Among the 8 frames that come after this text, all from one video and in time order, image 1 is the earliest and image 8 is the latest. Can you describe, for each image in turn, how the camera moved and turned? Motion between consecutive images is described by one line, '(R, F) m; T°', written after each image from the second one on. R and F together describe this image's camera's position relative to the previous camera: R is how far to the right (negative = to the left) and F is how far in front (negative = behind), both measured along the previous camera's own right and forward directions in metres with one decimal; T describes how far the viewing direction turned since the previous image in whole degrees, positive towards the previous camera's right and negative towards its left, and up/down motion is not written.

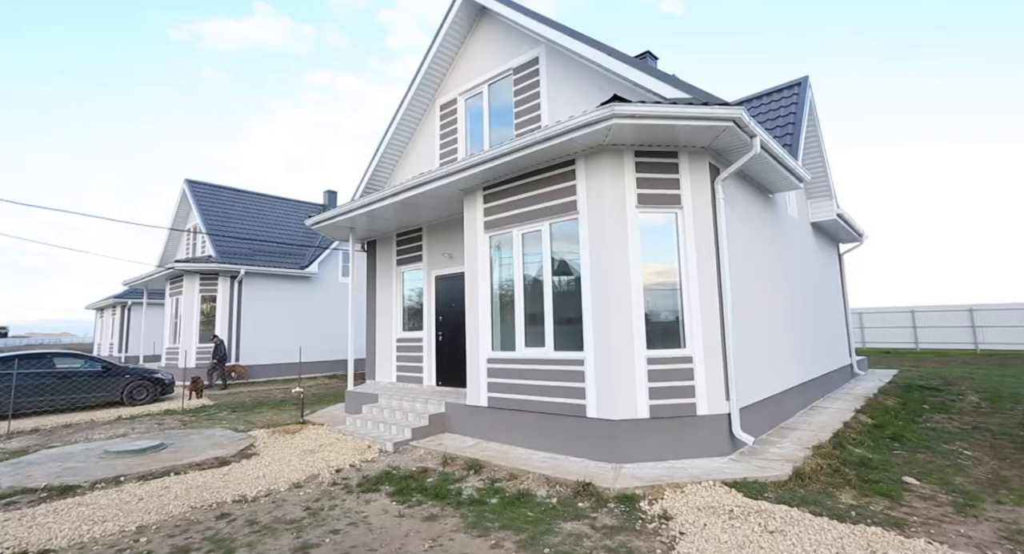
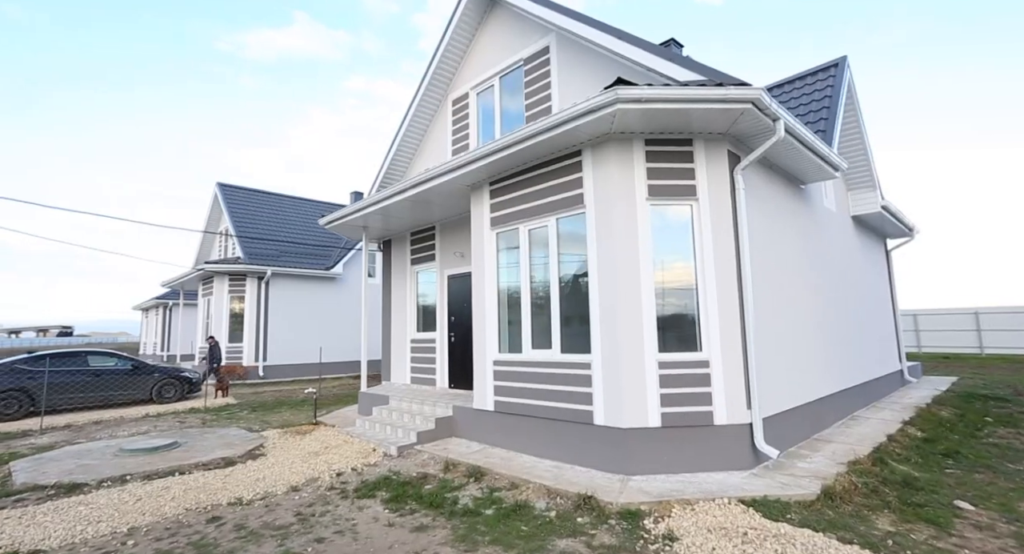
(+0.3, +0.3) m; -4°
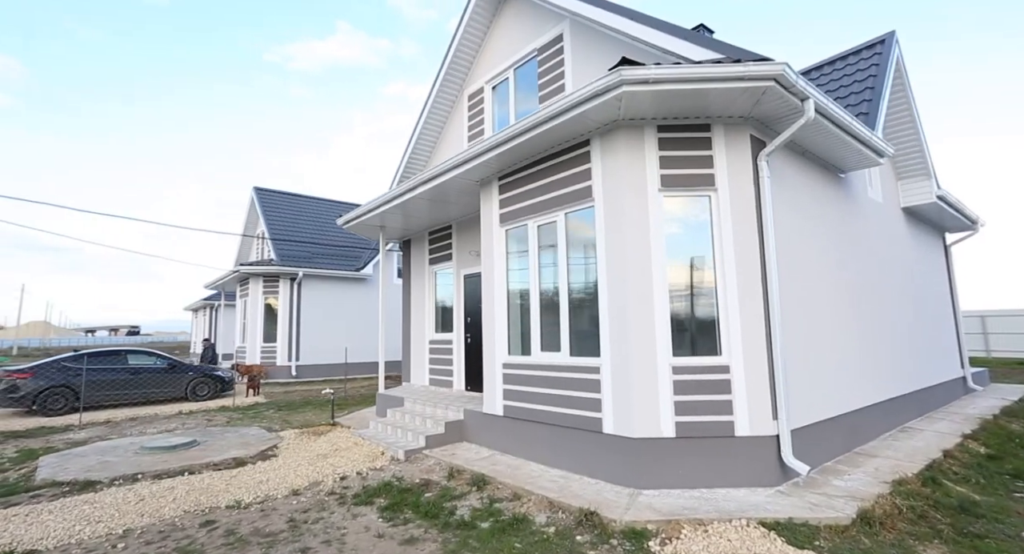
(+0.3, +0.3) m; -5°
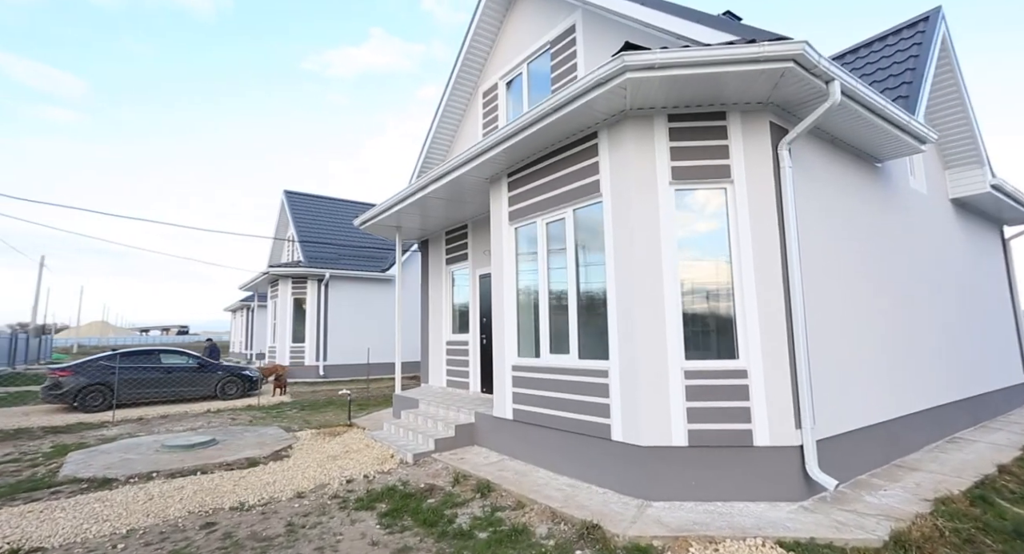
(+0.3, +0.2) m; -4°
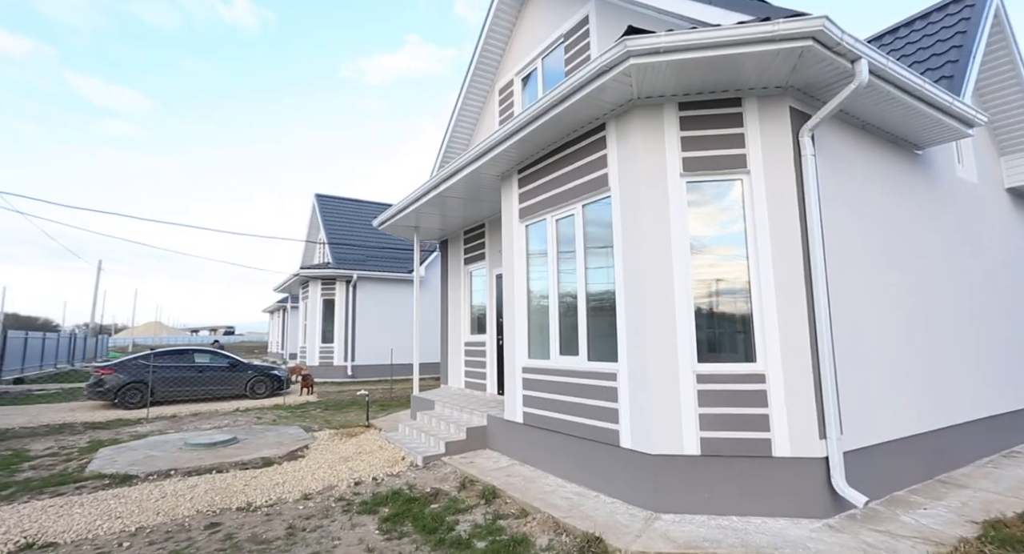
(+0.3, +0.2) m; -4°
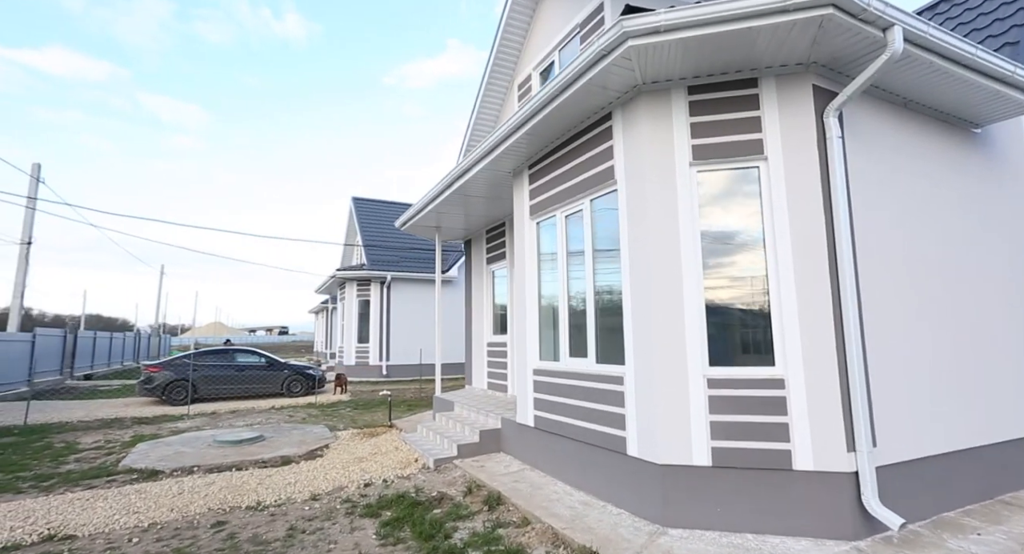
(+0.4, +0.2) m; -5°
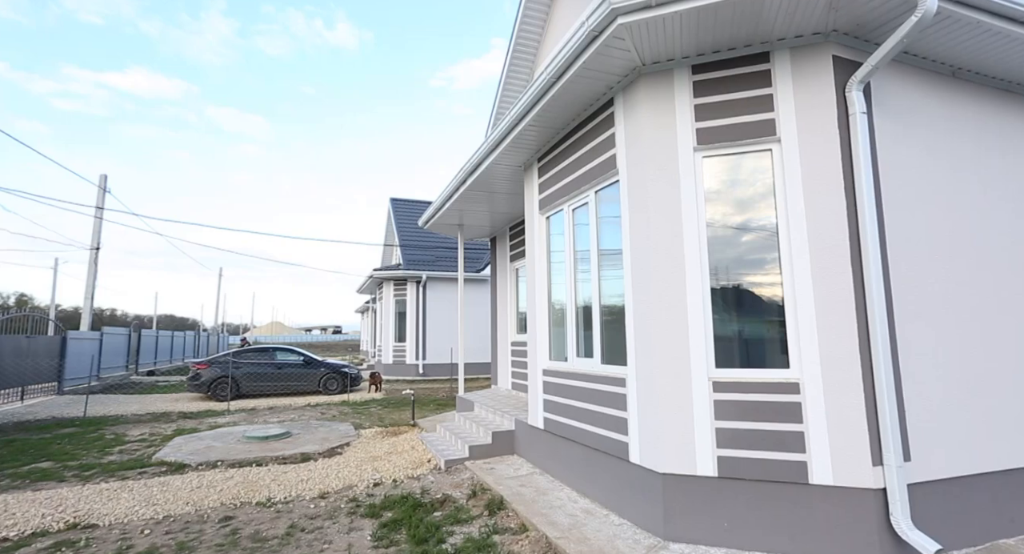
(+0.4, +0.2) m; -5°
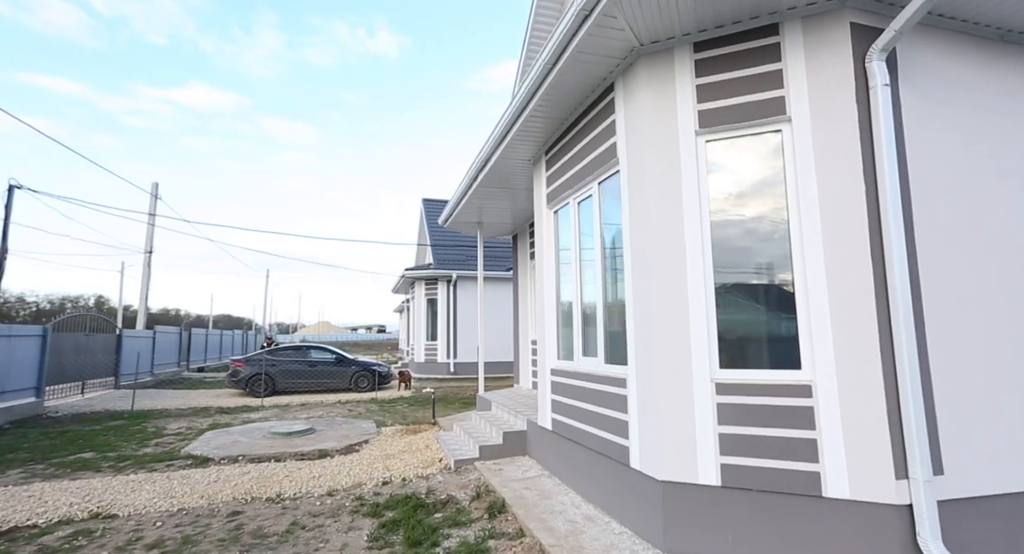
(+0.4, +0.2) m; -5°
